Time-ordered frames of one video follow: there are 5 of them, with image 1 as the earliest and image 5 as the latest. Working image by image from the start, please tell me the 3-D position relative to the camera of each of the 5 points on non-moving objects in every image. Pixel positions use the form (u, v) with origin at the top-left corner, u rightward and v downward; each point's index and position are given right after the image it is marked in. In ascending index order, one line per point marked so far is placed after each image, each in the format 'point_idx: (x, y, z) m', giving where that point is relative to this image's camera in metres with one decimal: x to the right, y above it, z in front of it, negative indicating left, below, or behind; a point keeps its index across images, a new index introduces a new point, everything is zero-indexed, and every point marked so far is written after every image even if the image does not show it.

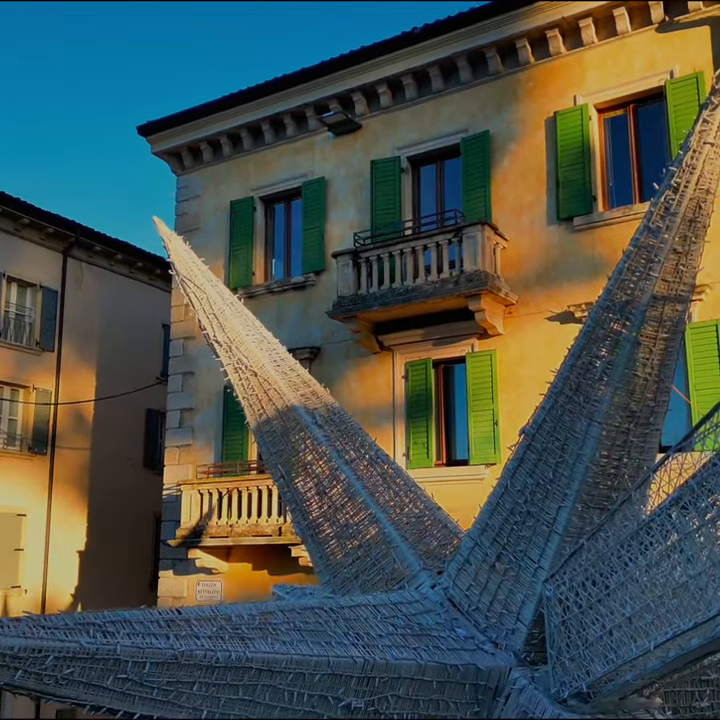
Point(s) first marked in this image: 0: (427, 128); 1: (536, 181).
0: (+1.0, +3.4, +12.7) m
1: (+2.4, +2.4, +11.6) m
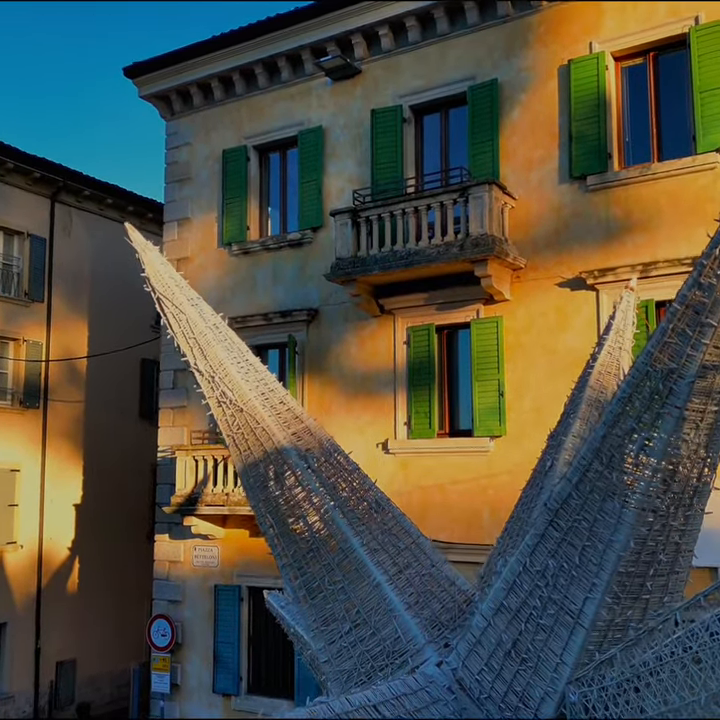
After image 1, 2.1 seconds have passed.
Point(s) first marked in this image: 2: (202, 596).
0: (+1.0, +3.9, +11.9) m
1: (+2.3, +2.8, +10.9) m
2: (-2.4, -3.6, +13.3) m
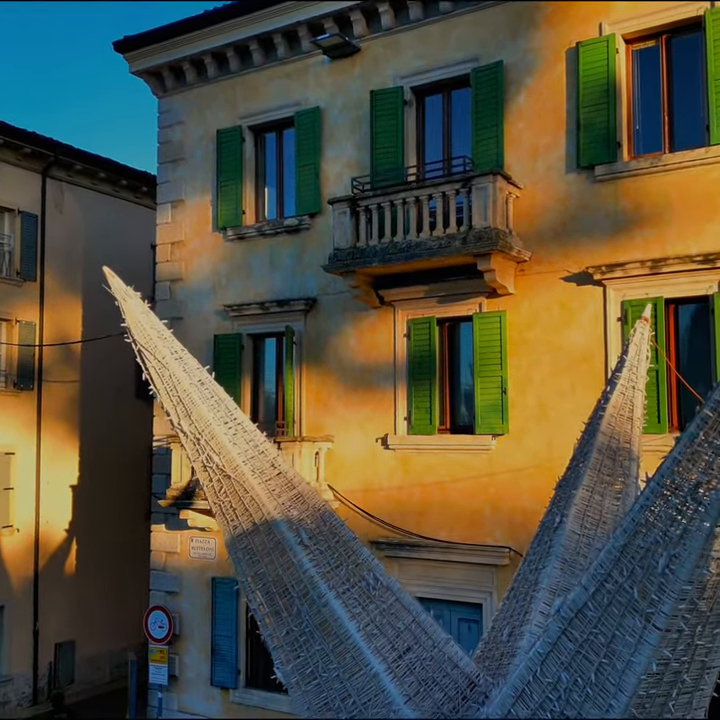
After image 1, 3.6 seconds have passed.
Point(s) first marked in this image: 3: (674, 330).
0: (+1.0, +4.0, +11.4) m
1: (+2.3, +2.9, +10.4) m
2: (-2.4, -3.5, +13.1) m
3: (+3.5, +0.3, +9.7) m
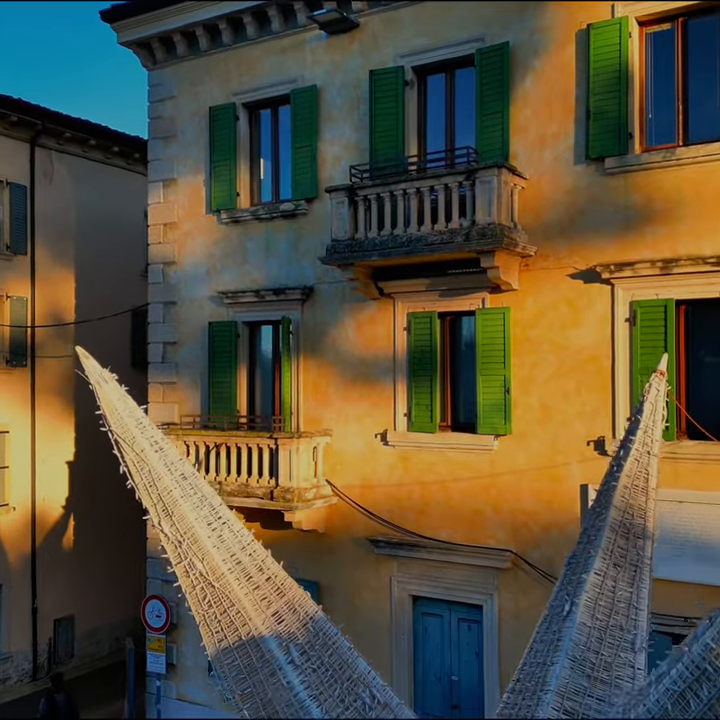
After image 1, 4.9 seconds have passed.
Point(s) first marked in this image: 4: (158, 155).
0: (+0.9, +4.1, +10.8) m
1: (+2.3, +2.9, +9.9) m
2: (-2.5, -3.3, +13.0) m
3: (+3.5, +0.3, +9.3) m
4: (-3.2, +3.2, +13.5) m
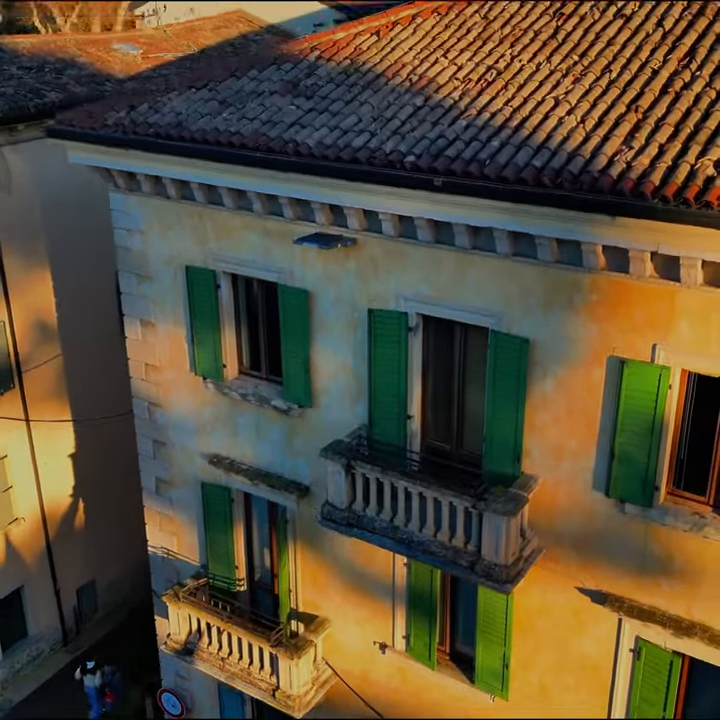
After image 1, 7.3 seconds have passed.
0: (+0.9, +0.8, +9.1) m
1: (+2.3, -0.7, +8.8) m
2: (-2.5, -5.2, +13.9) m
3: (+3.5, -3.3, +9.2) m
4: (-3.2, +1.0, +12.0) m
